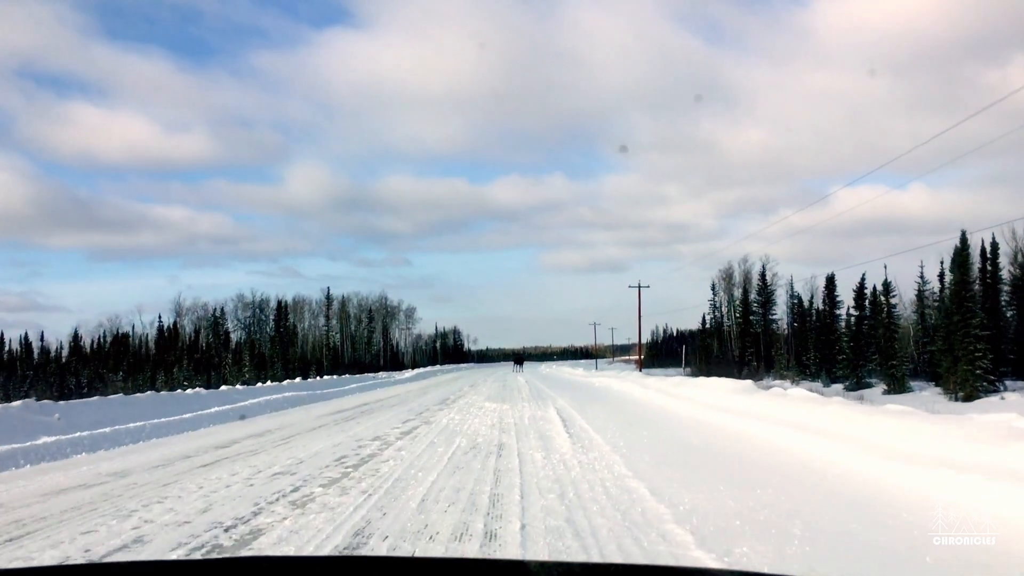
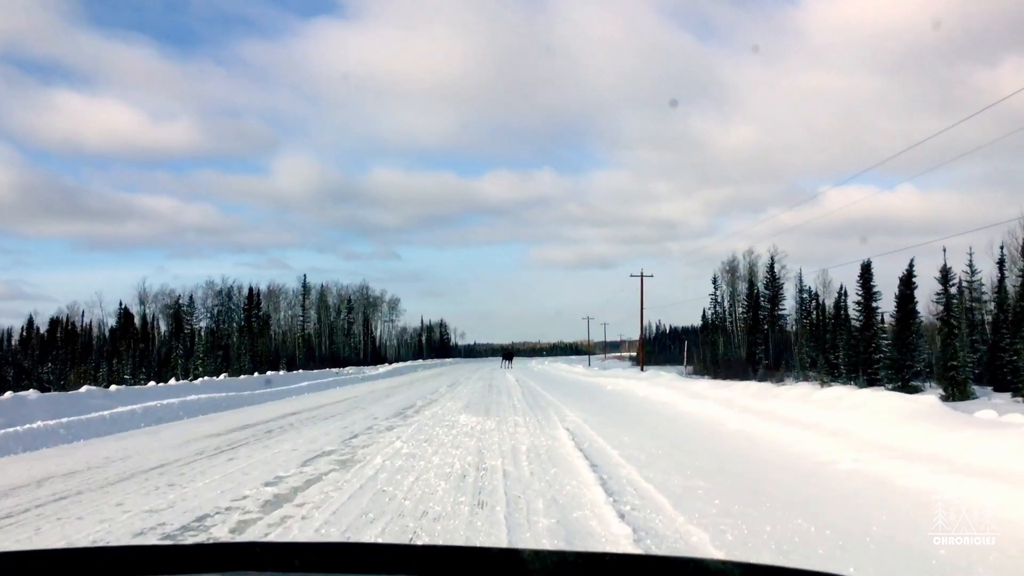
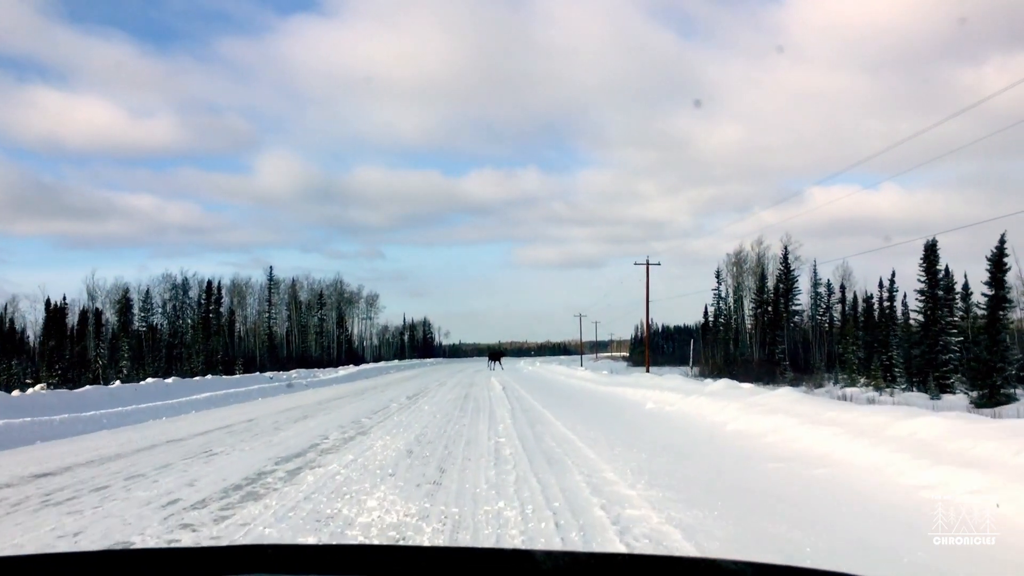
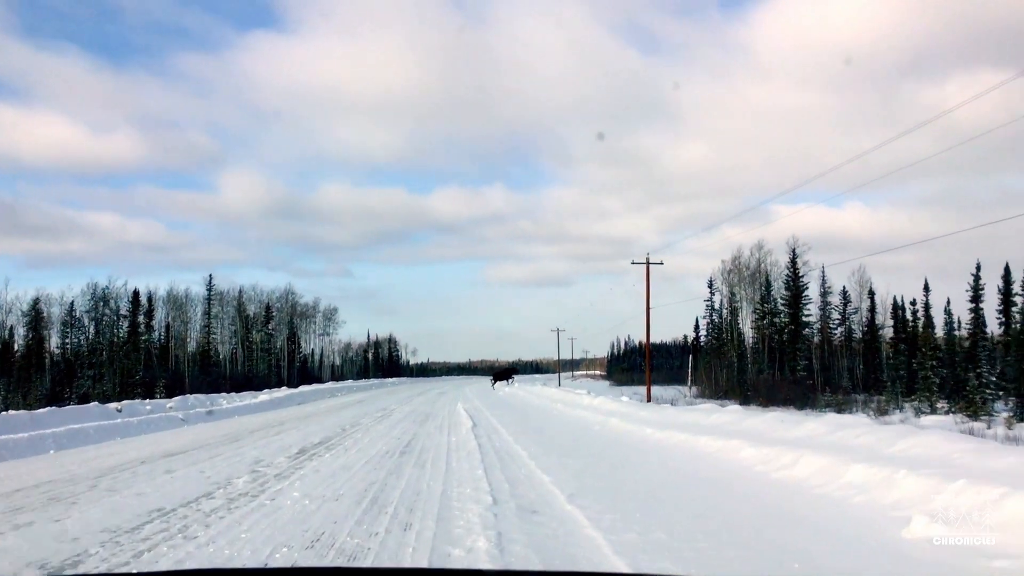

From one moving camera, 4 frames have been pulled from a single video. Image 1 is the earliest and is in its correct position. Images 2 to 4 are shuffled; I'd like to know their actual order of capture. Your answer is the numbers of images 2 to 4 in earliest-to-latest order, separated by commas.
2, 3, 4
